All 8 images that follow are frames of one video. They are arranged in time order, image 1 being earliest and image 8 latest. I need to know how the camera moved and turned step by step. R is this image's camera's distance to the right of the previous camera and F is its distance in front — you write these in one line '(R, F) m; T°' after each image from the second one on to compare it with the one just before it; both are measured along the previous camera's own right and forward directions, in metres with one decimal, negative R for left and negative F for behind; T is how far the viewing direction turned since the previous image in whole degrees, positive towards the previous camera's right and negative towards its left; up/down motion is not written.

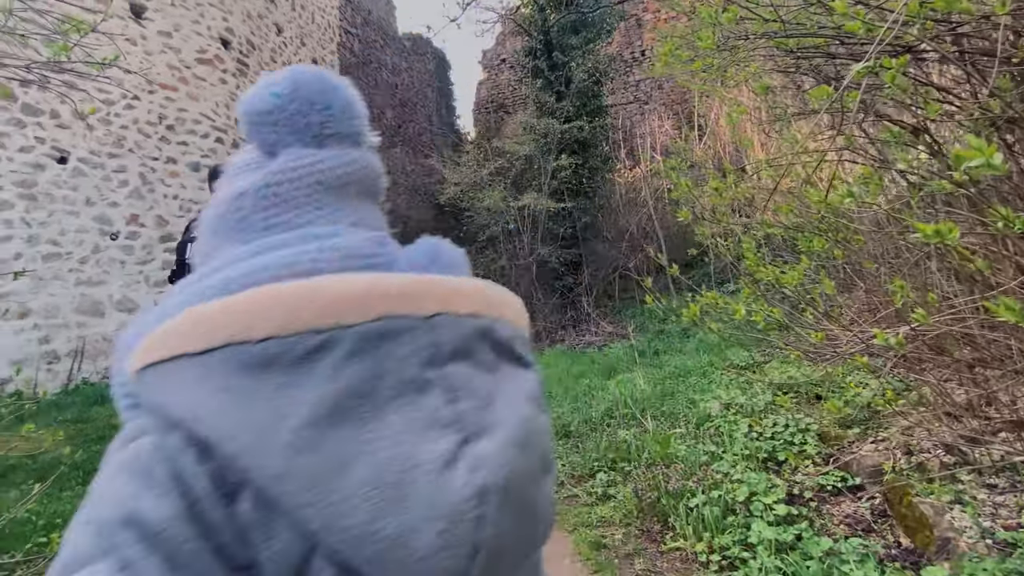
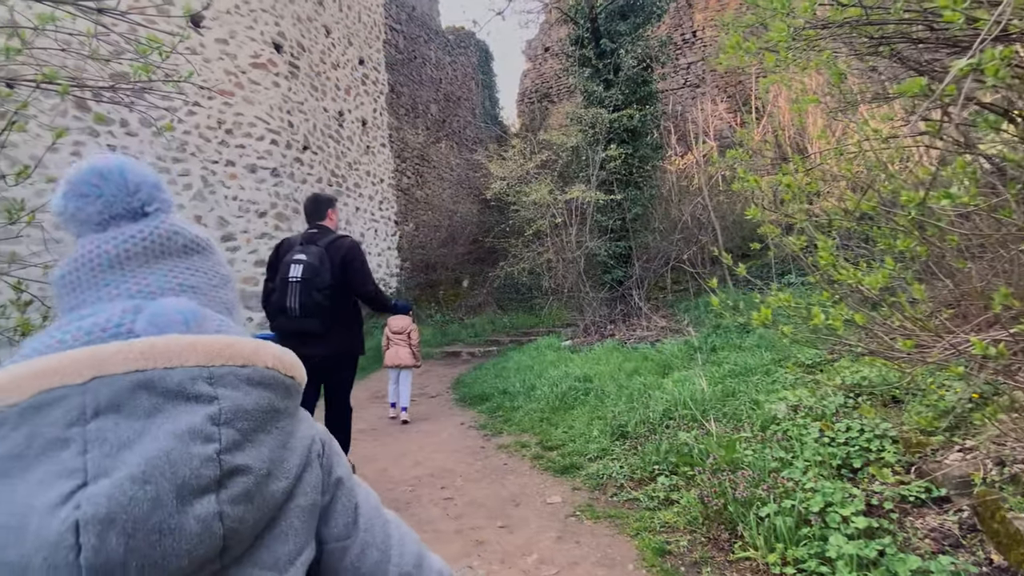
(-0.1, 0.0) m; -5°
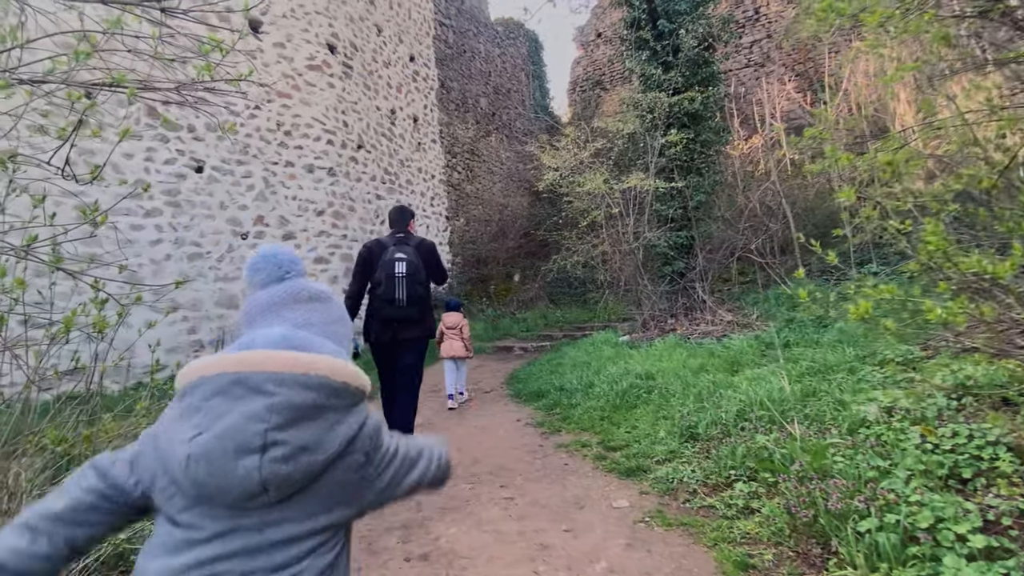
(-0.1, +0.1) m; -5°
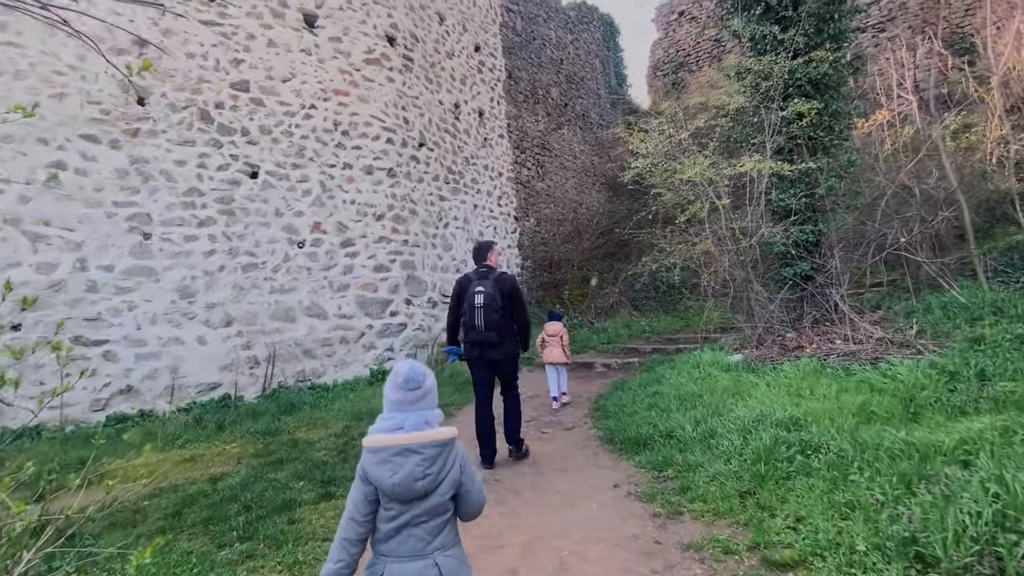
(-0.1, +1.0) m; -8°
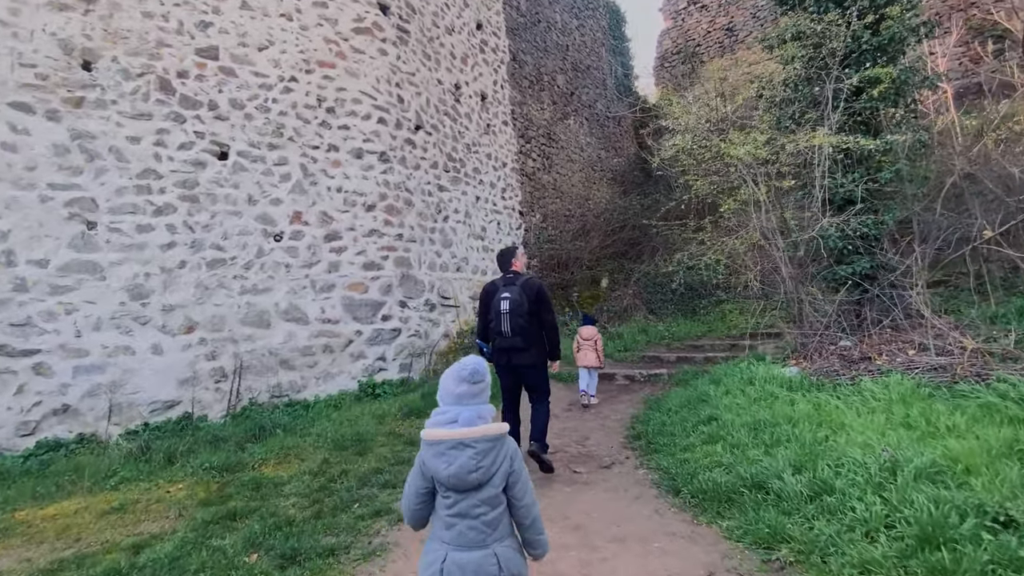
(-0.2, +0.9) m; +1°
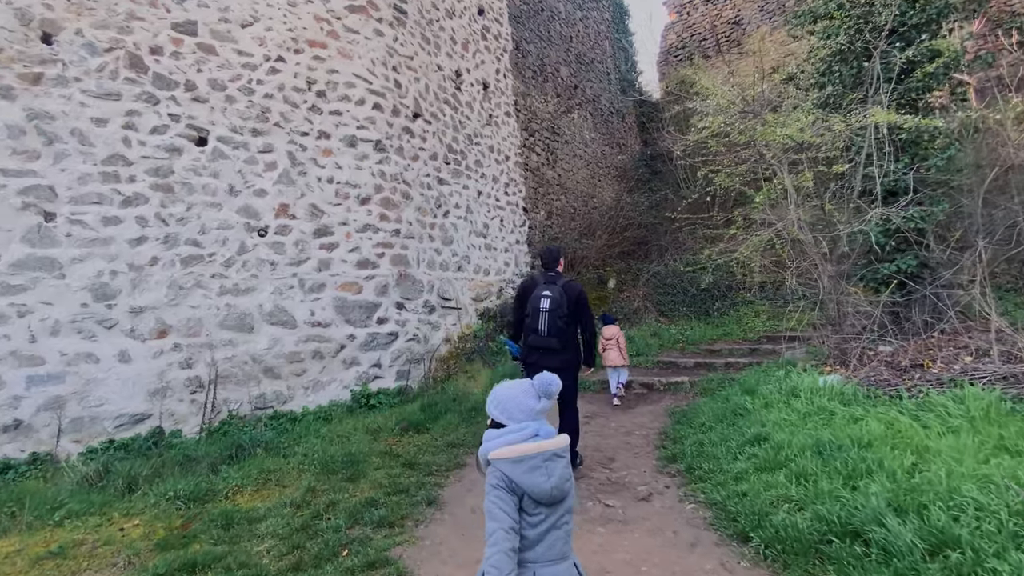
(-0.1, +0.5) m; 0°
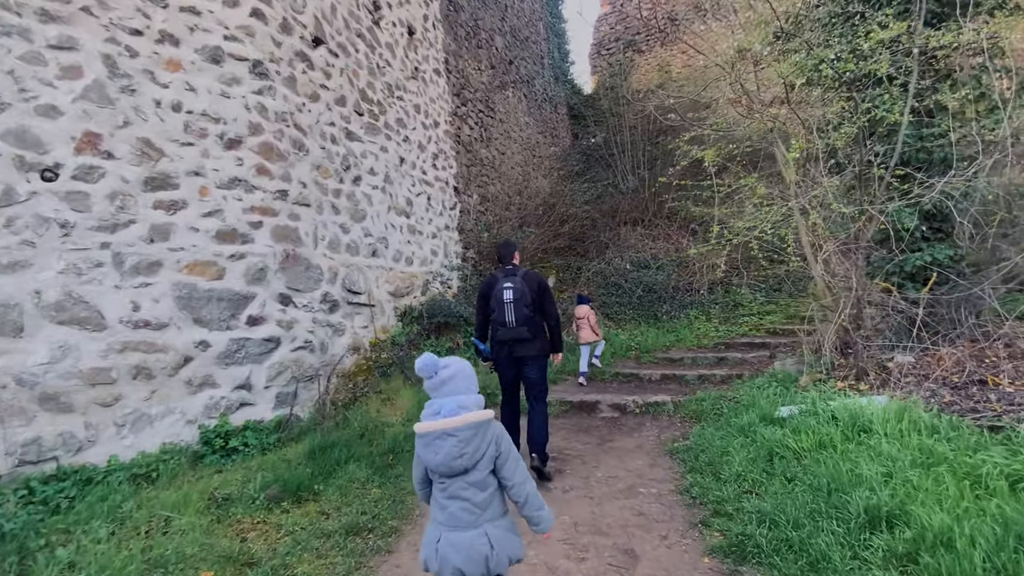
(-0.2, +1.5) m; +10°
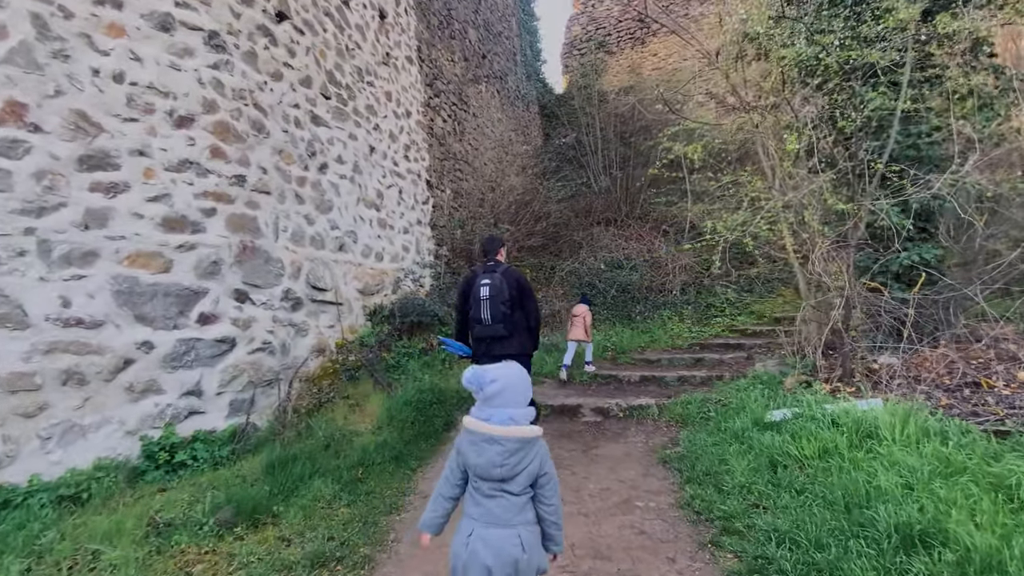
(-0.1, +0.3) m; +4°
